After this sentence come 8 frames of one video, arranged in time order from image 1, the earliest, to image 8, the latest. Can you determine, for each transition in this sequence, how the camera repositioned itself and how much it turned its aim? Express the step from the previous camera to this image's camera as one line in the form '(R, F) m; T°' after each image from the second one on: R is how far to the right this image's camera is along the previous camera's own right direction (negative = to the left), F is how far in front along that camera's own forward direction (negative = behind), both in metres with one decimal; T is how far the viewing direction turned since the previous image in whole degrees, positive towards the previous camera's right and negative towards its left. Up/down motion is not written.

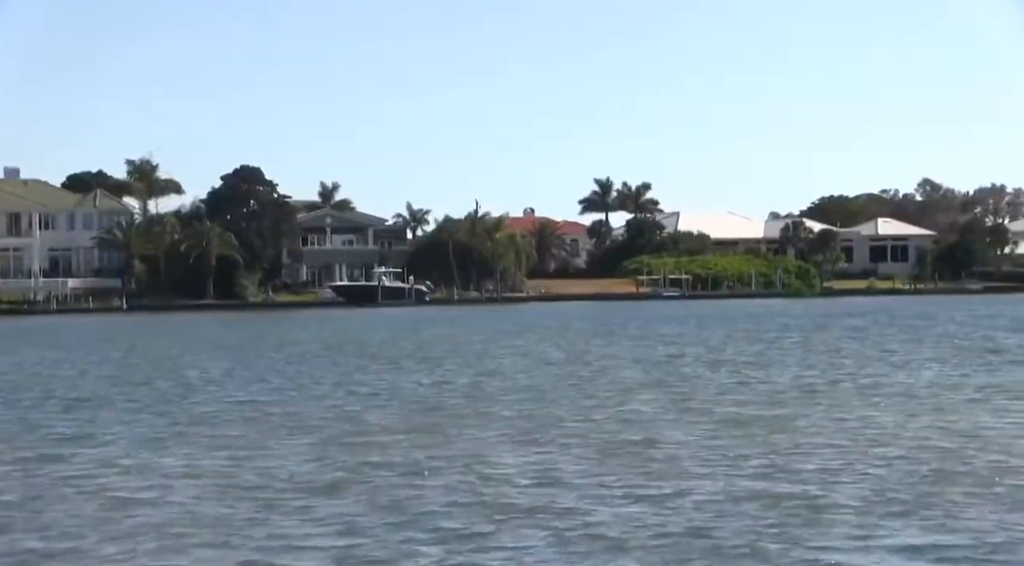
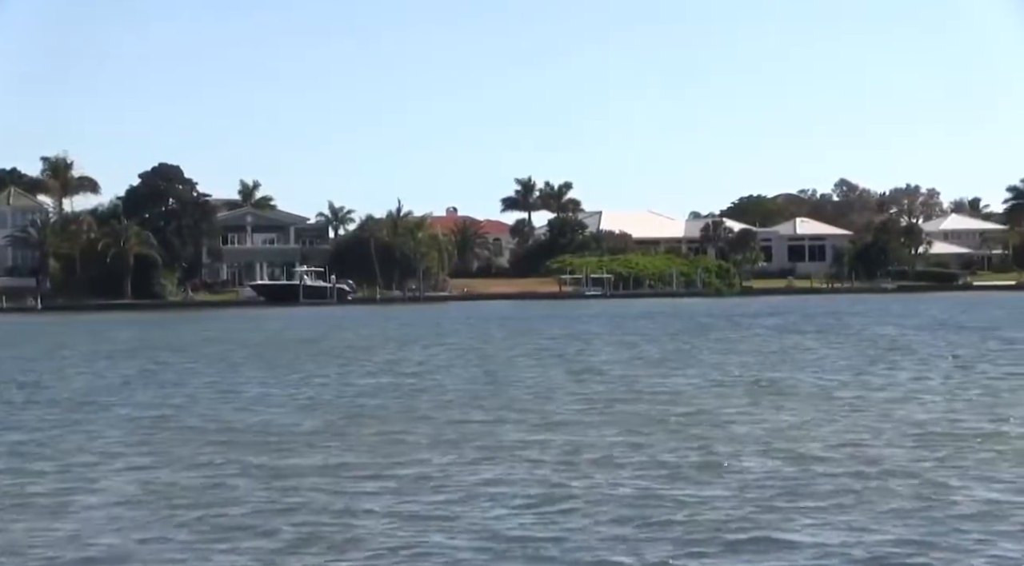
(0.0, 0.0) m; +2°
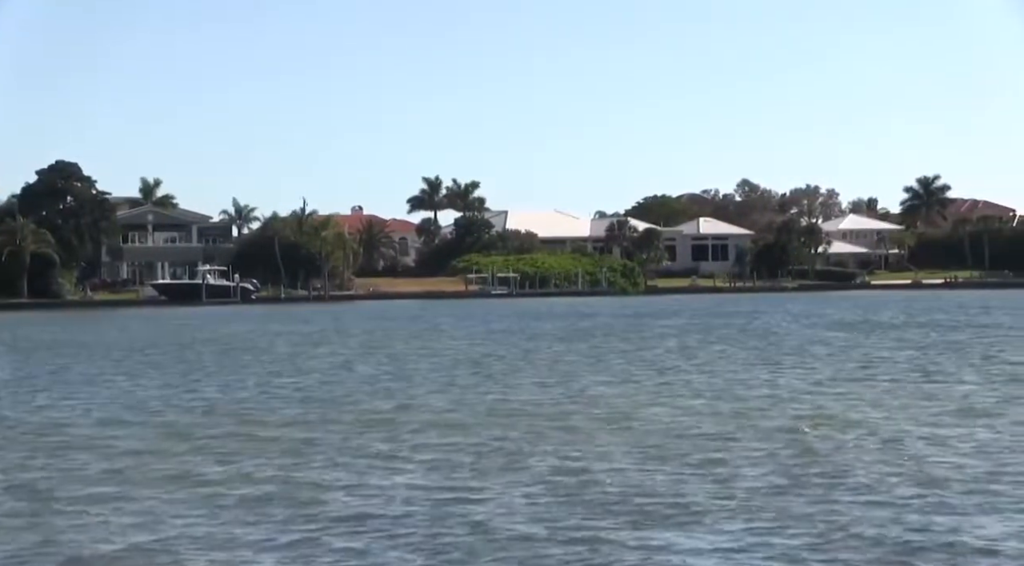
(0.0, +0.1) m; +2°
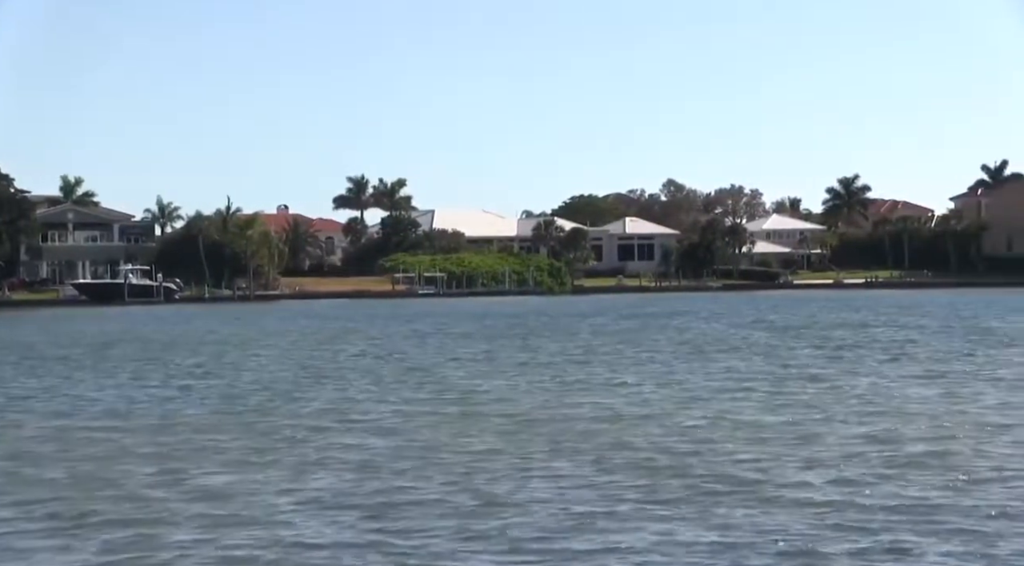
(0.0, +0.2) m; +2°
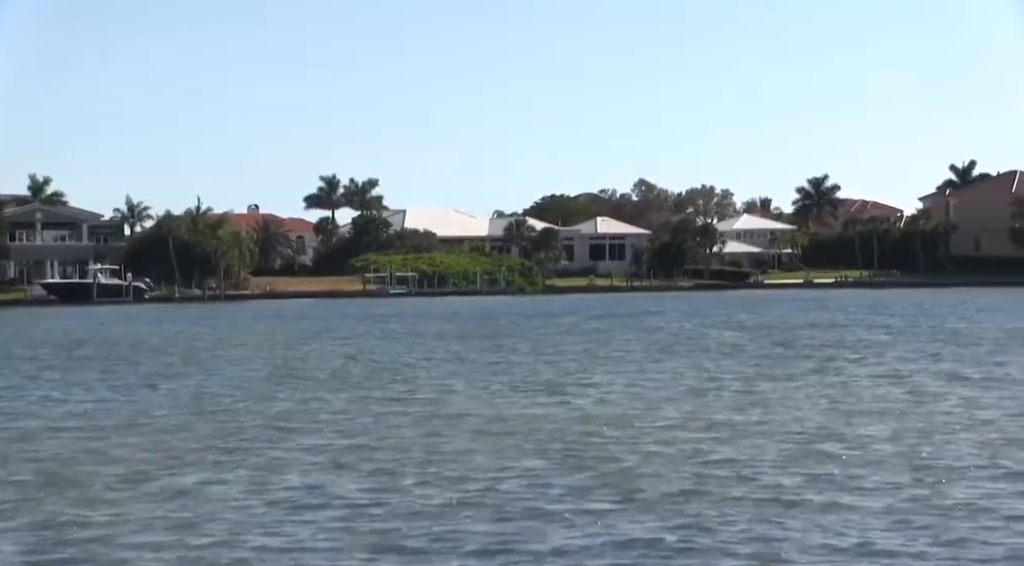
(-3.4, -2.2) m; +1°
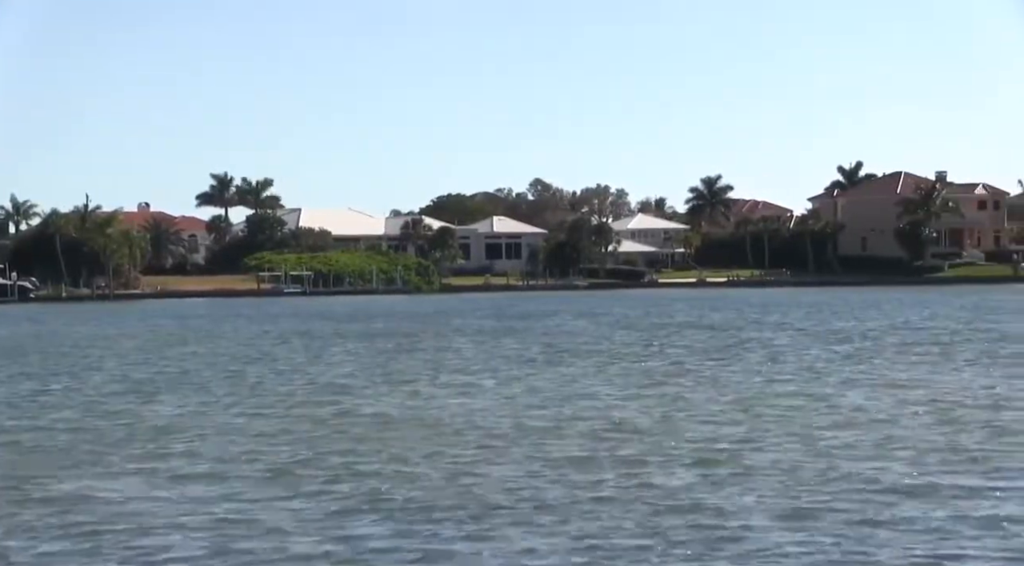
(+0.2, -5.1) m; +3°
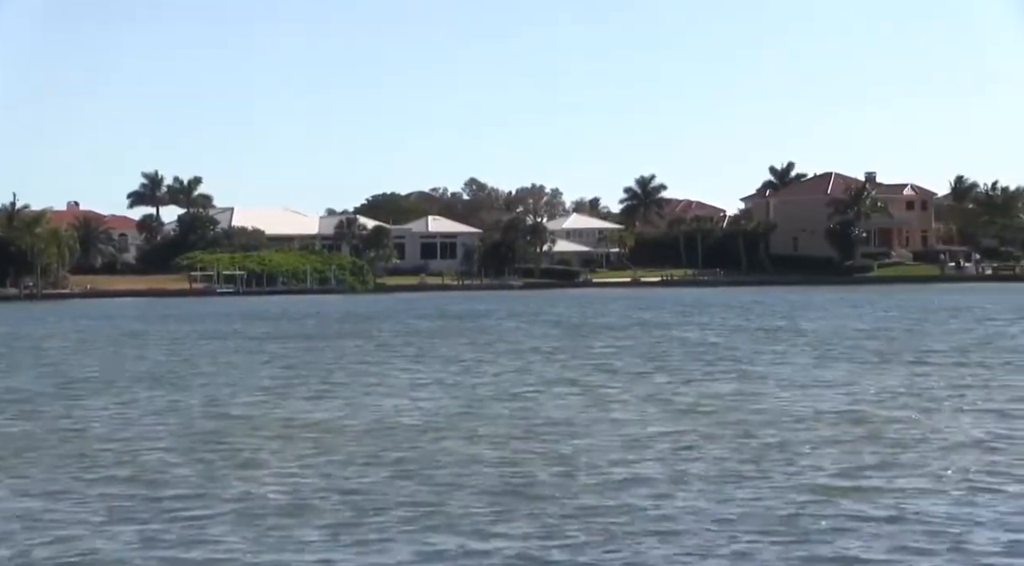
(+0.2, -1.9) m; +2°
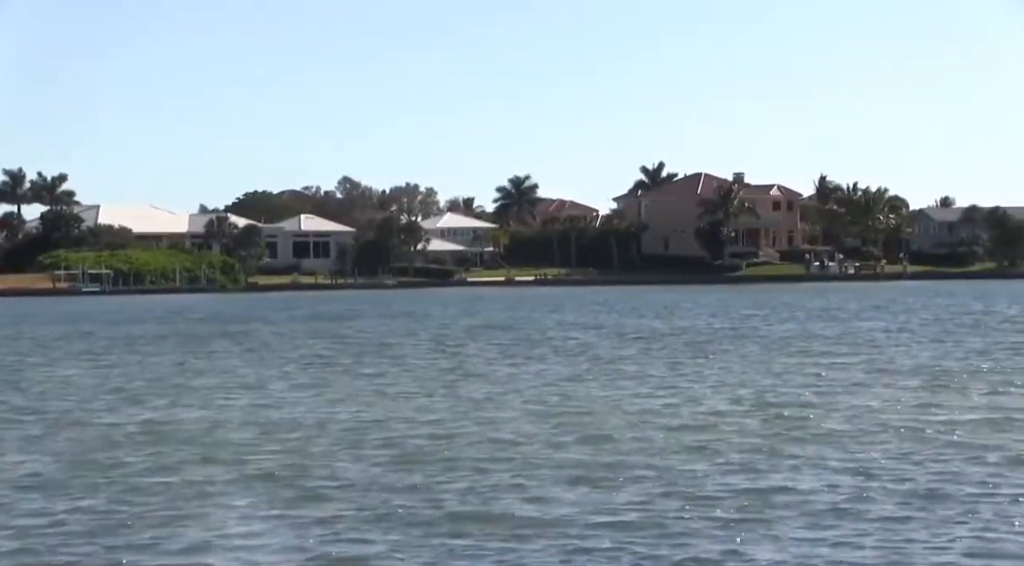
(-0.1, -4.6) m; +3°
